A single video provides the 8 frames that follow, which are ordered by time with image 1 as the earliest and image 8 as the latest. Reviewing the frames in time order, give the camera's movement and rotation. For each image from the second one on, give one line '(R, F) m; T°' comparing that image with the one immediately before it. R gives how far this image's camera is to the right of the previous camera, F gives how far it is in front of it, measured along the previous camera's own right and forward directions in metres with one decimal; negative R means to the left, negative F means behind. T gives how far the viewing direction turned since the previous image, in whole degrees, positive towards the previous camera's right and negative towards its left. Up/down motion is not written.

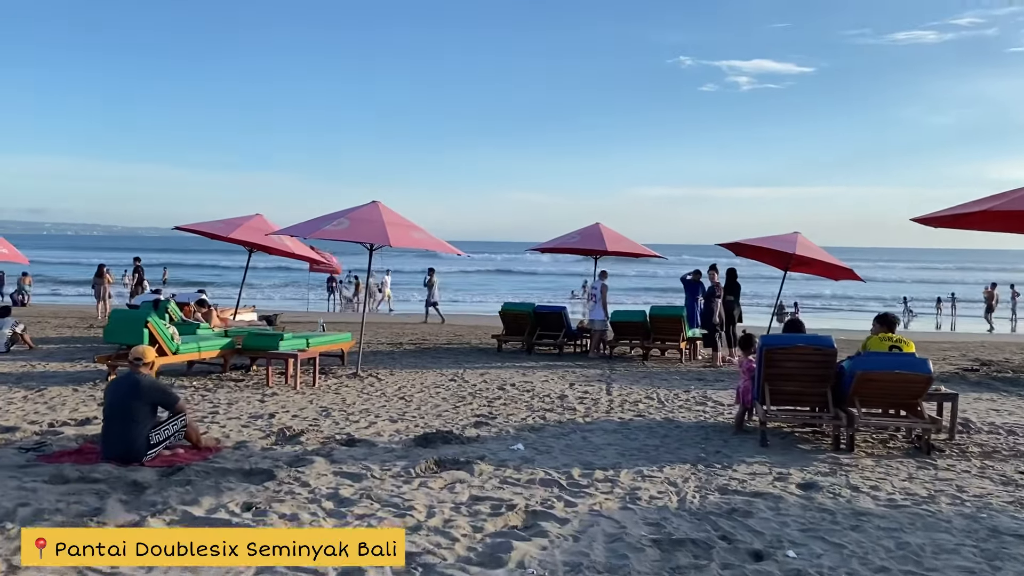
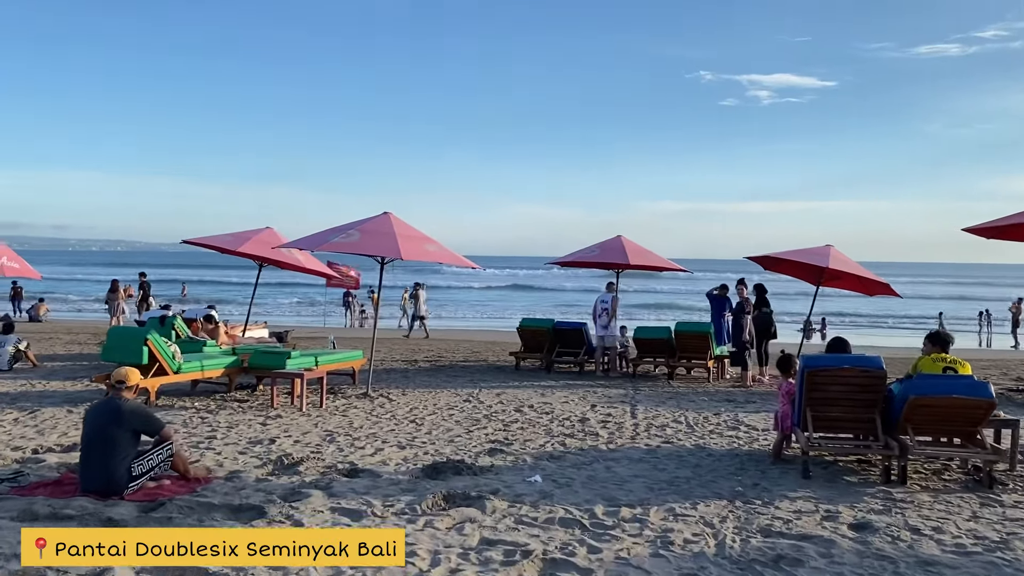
(0.0, +0.5) m; -1°
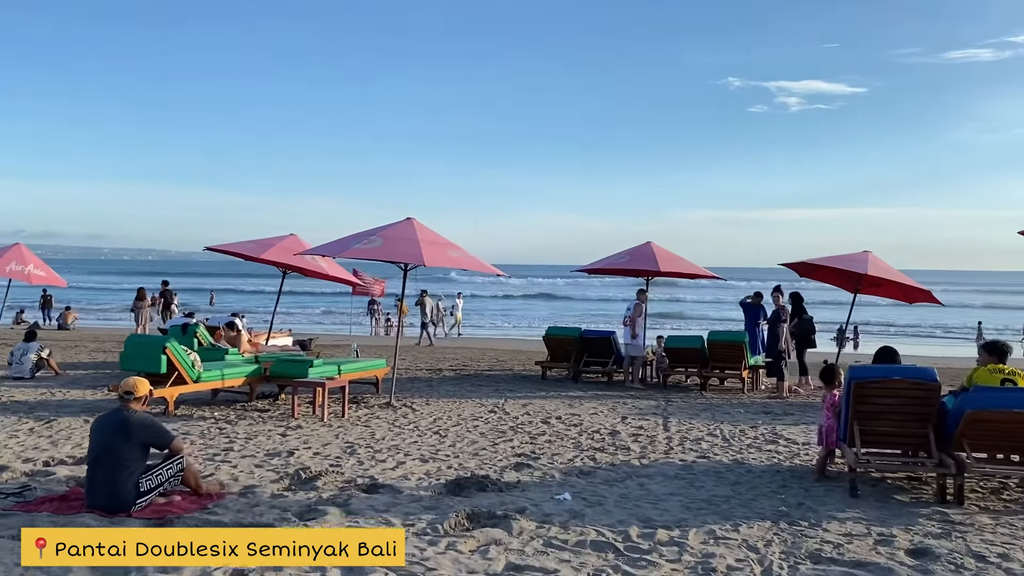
(0.0, +0.3) m; -2°
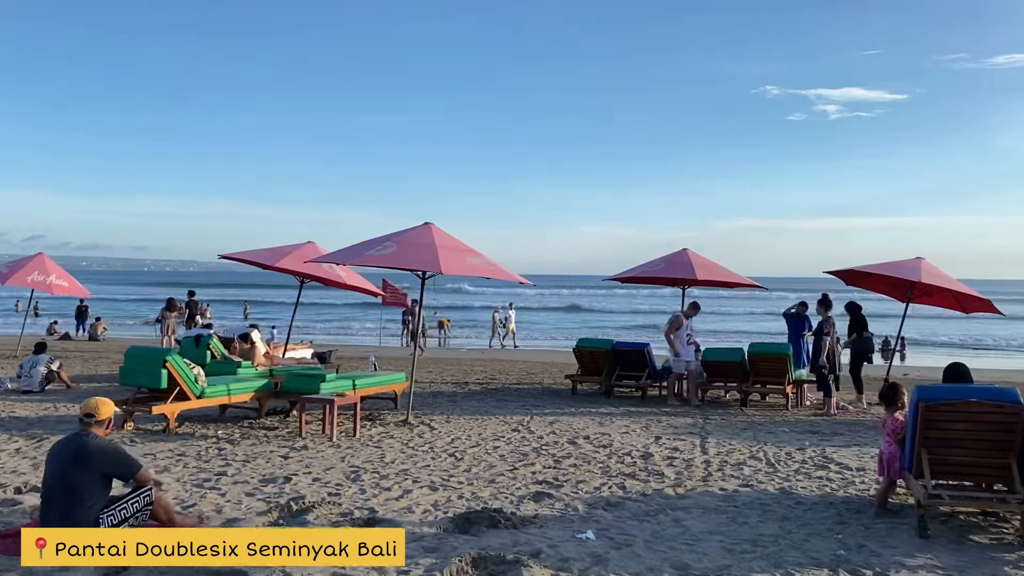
(+0.1, +0.6) m; -2°
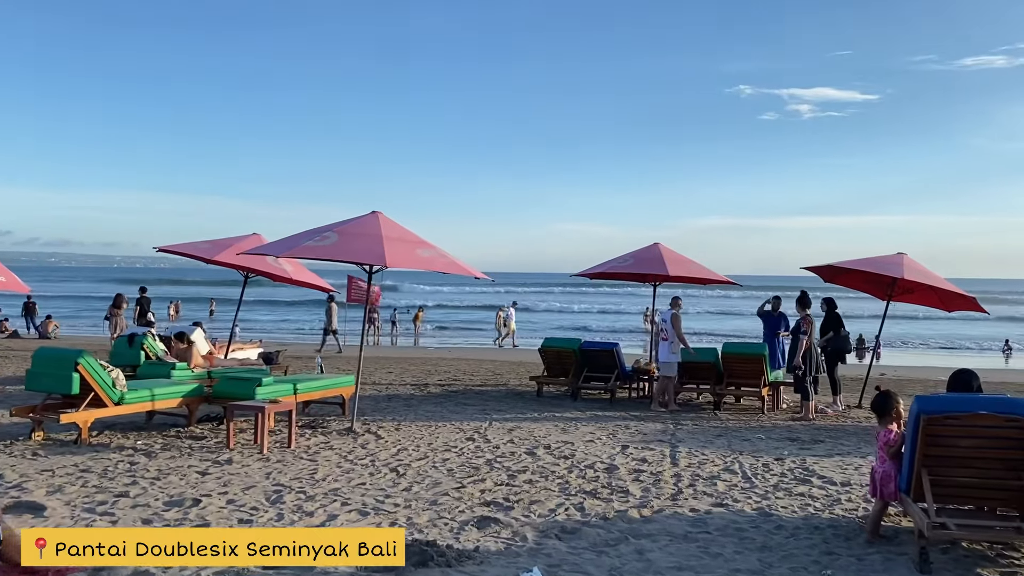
(+0.2, +0.7) m; +2°
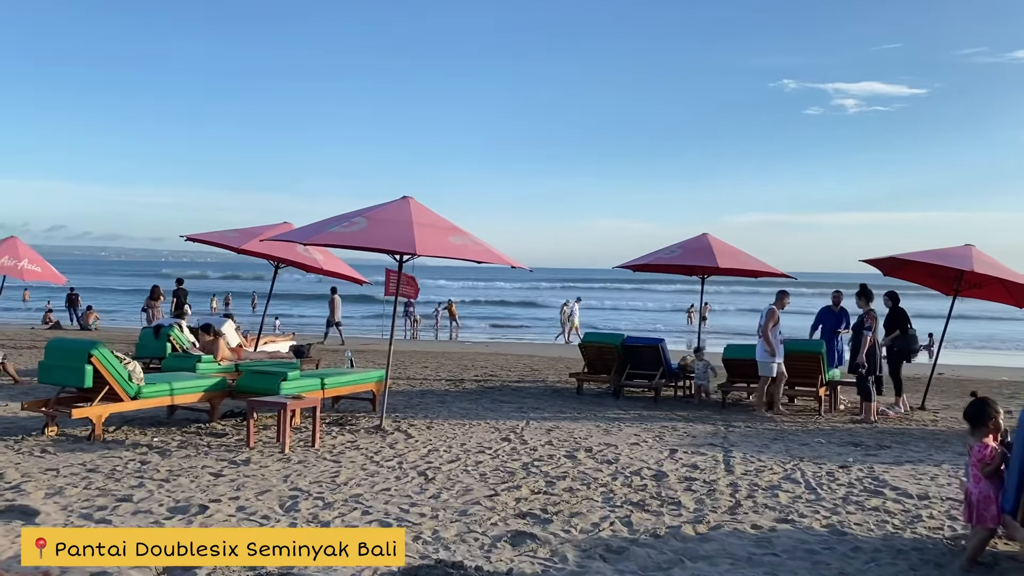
(0.0, +0.6) m; -3°
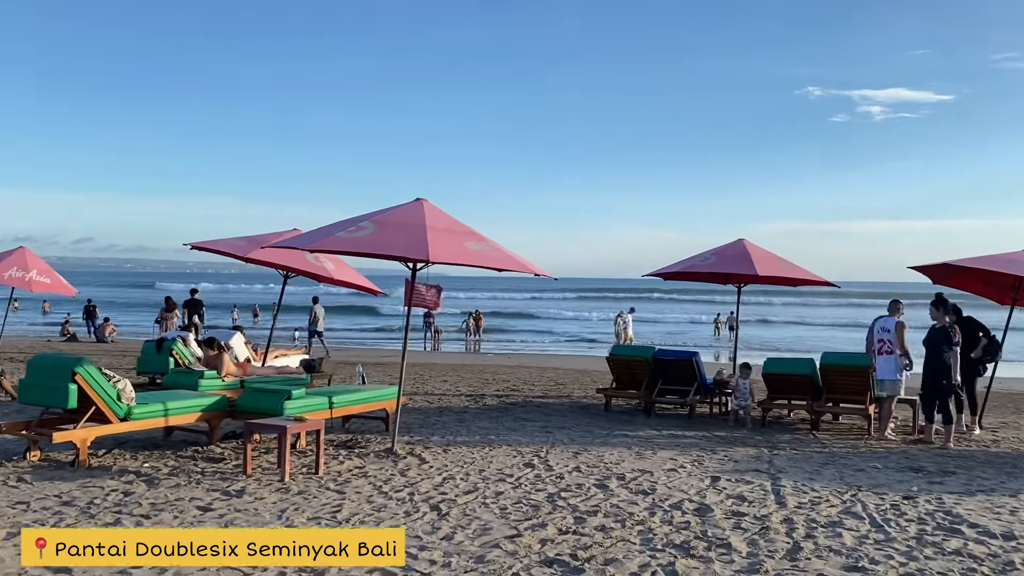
(0.0, +0.7) m; -1°
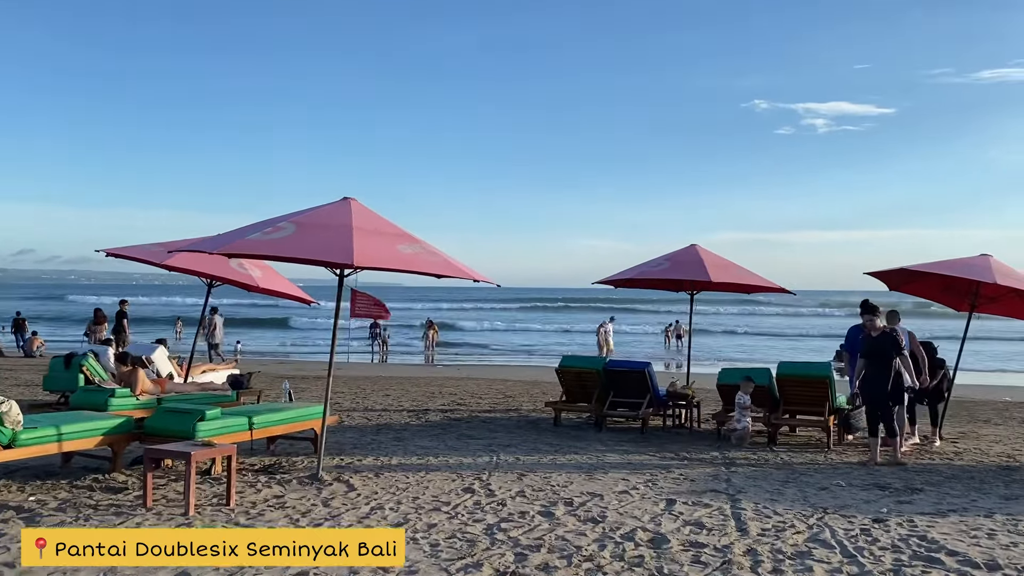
(+0.1, +0.6) m; +3°
